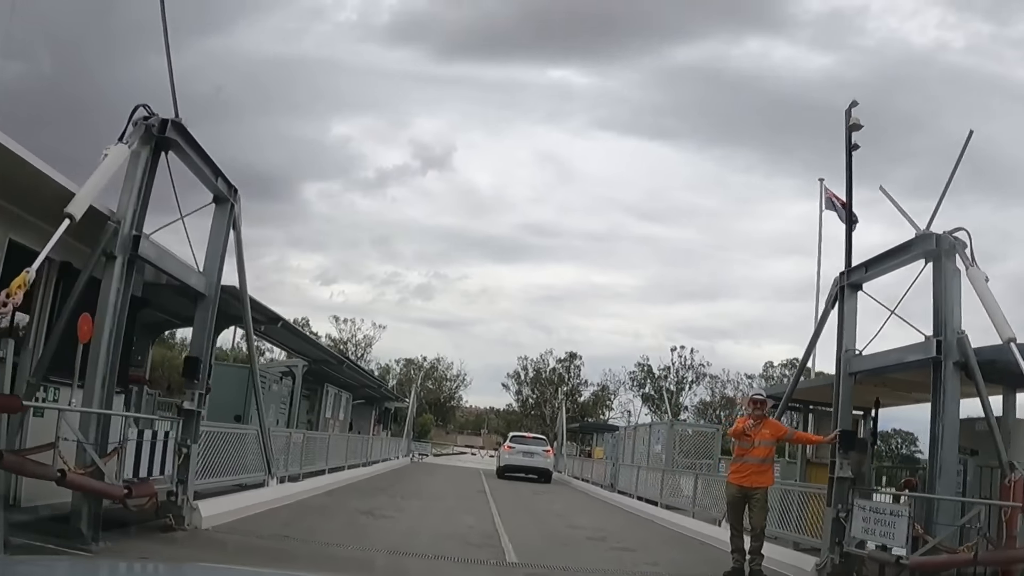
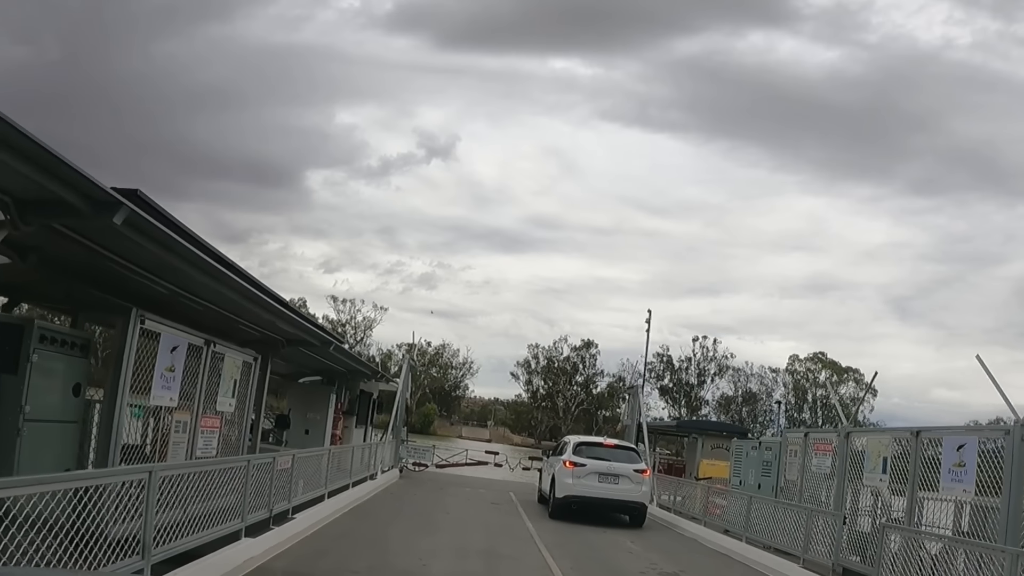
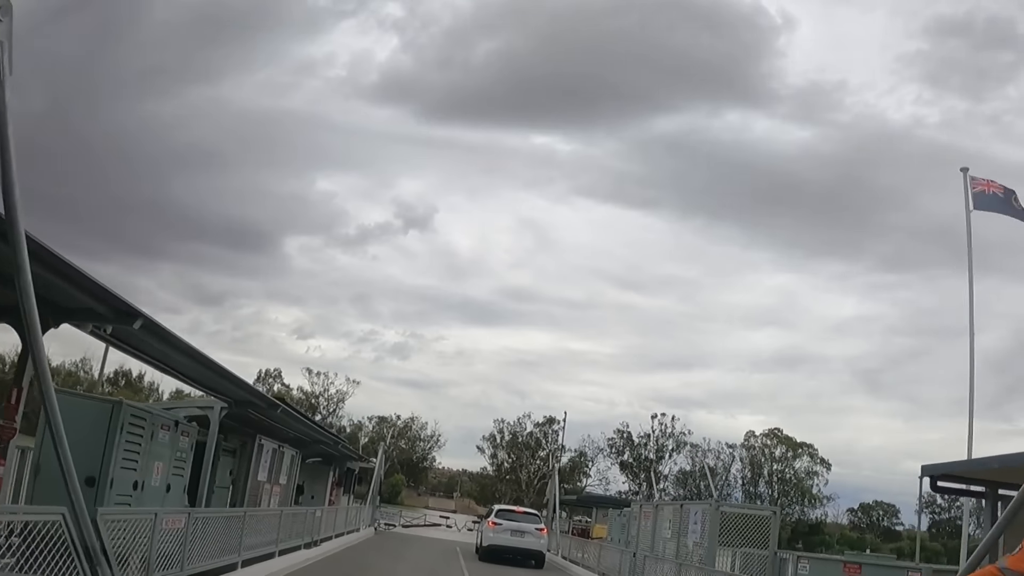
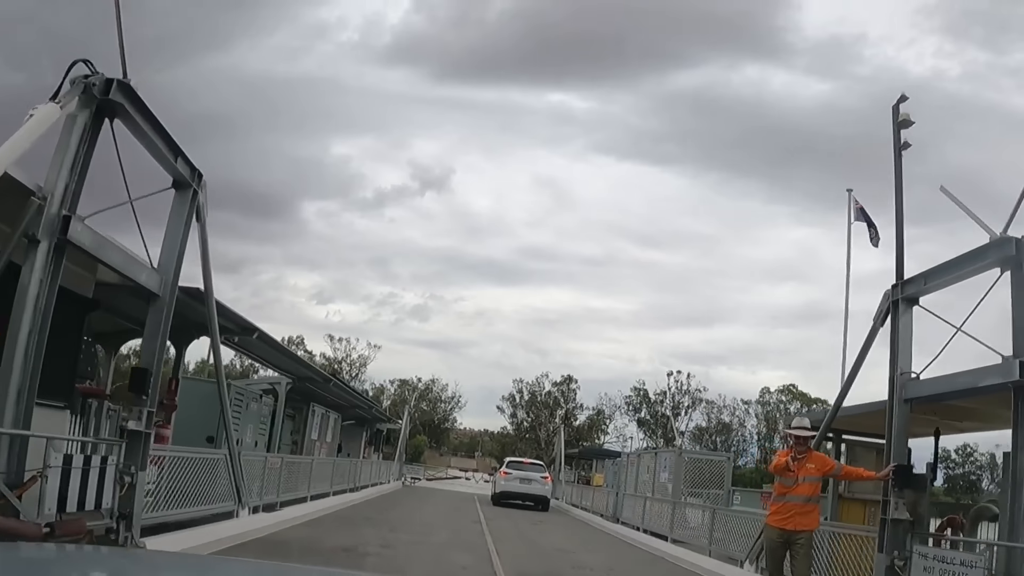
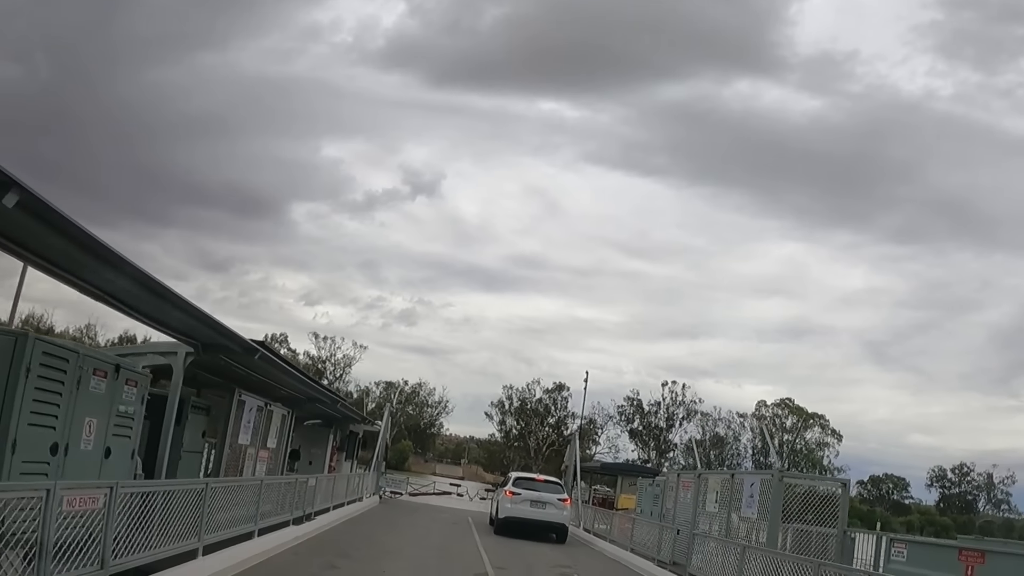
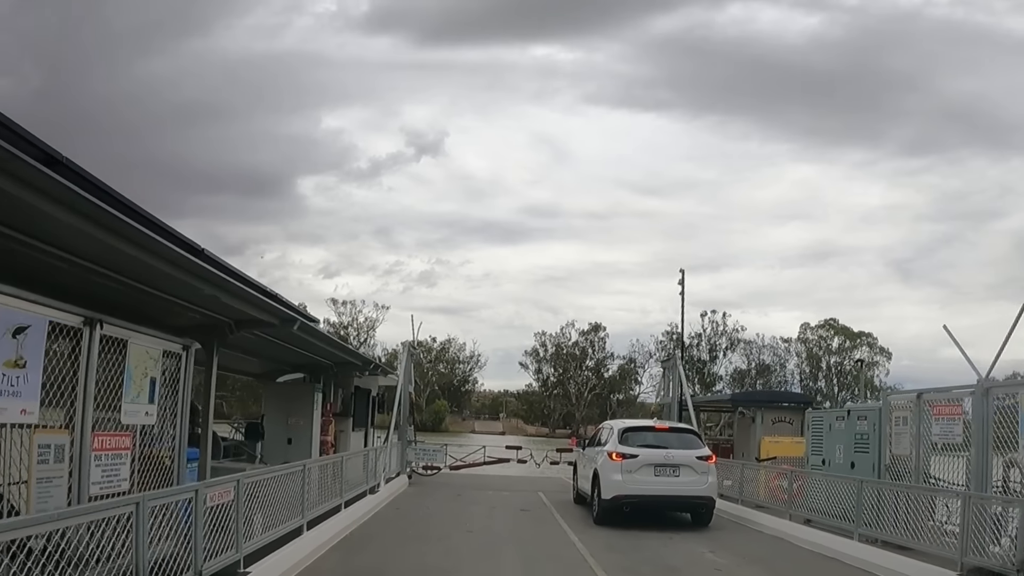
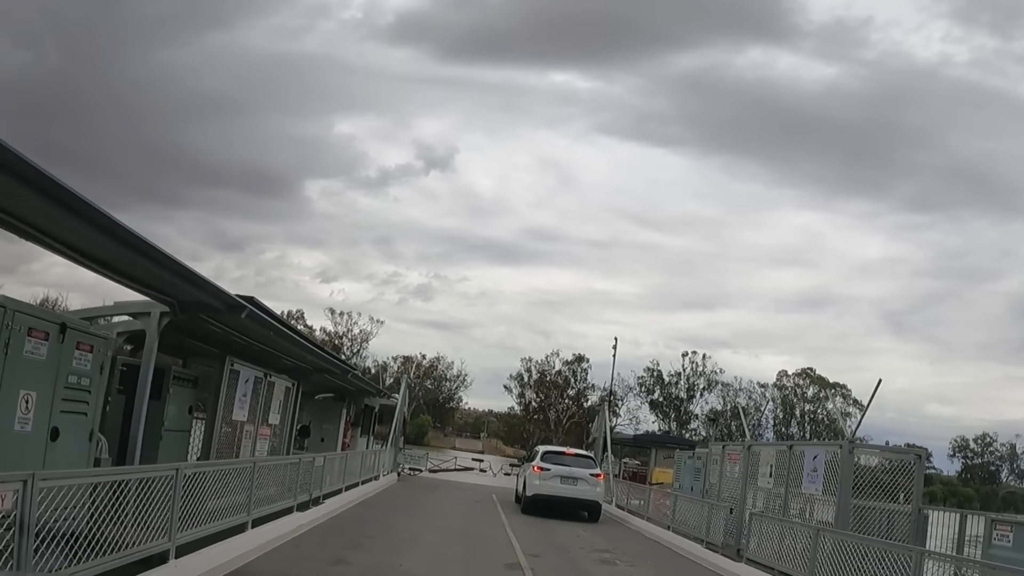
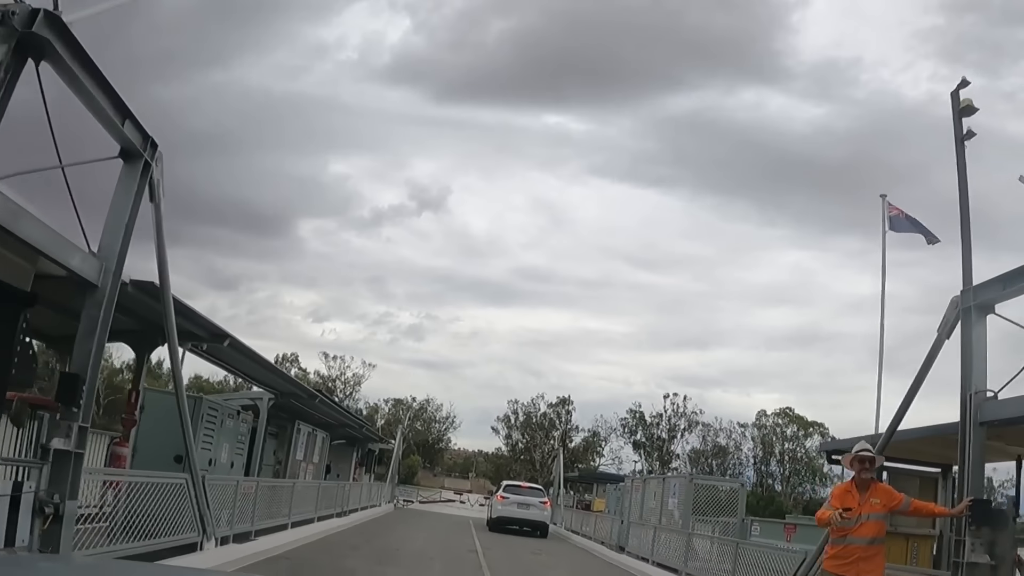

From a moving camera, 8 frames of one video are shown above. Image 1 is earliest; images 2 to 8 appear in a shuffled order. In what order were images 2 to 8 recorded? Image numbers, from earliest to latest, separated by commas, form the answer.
4, 8, 3, 5, 7, 2, 6
